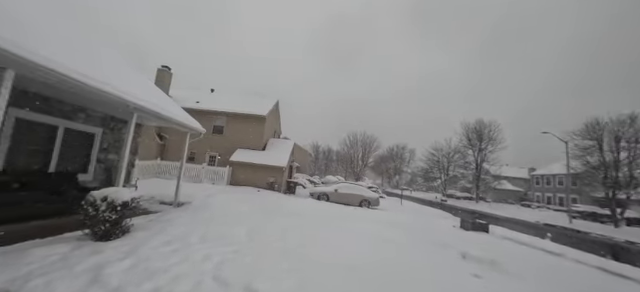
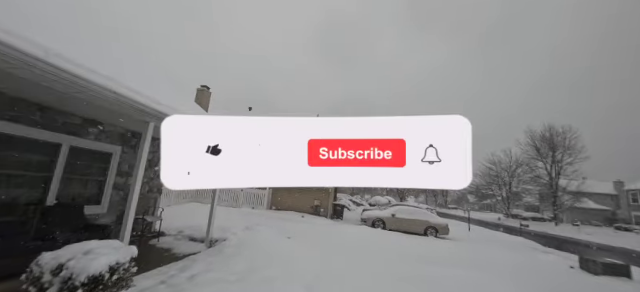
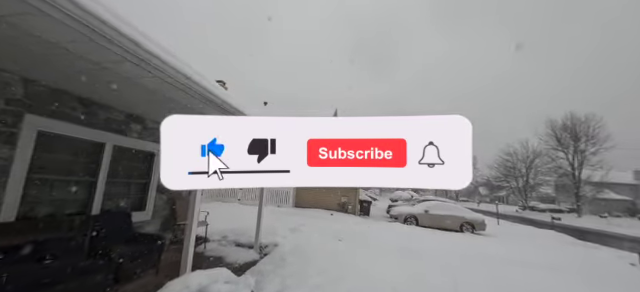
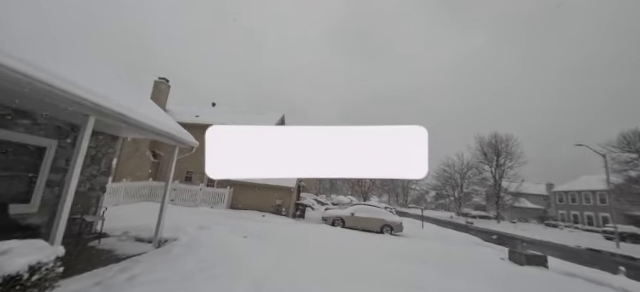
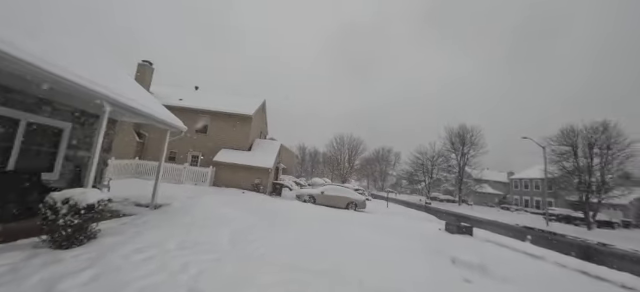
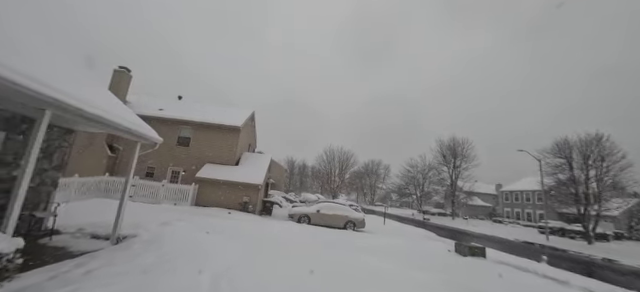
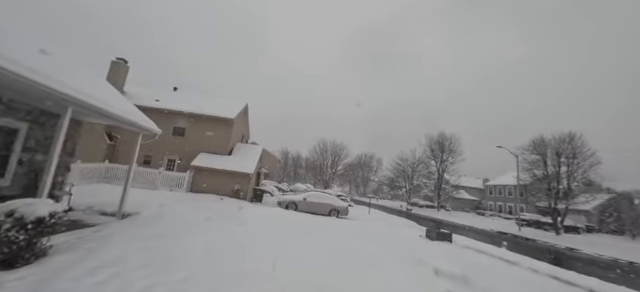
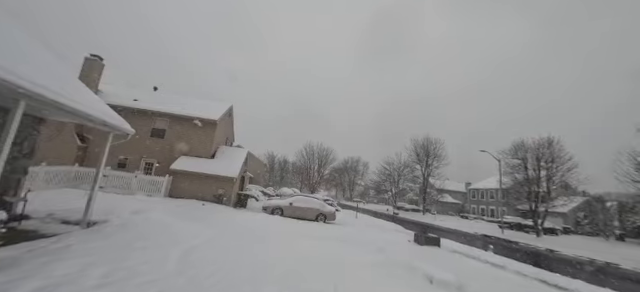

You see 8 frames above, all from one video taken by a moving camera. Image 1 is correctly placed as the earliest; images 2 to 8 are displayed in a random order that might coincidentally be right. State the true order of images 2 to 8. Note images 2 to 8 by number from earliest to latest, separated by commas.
5, 7, 8, 6, 4, 2, 3
